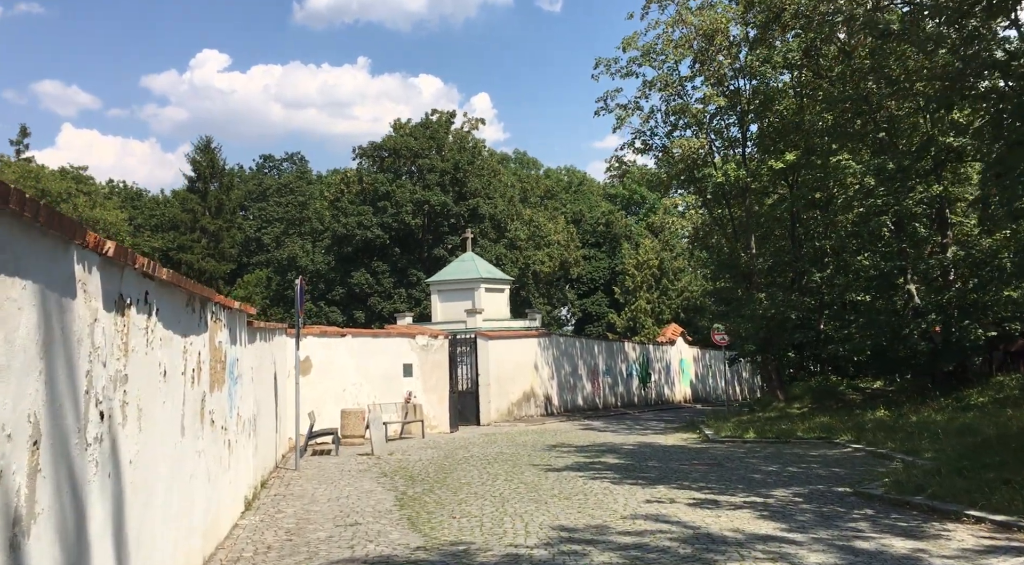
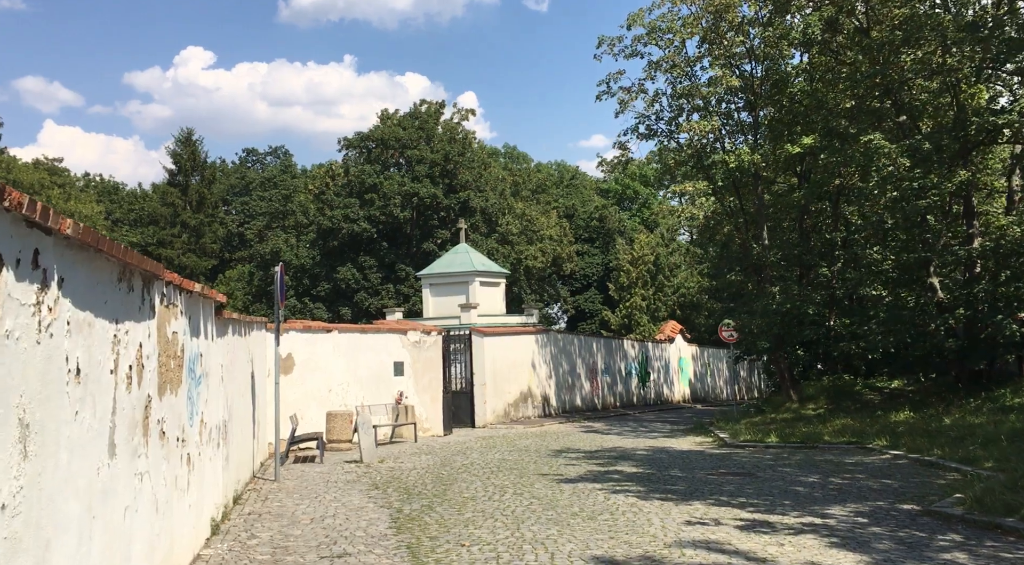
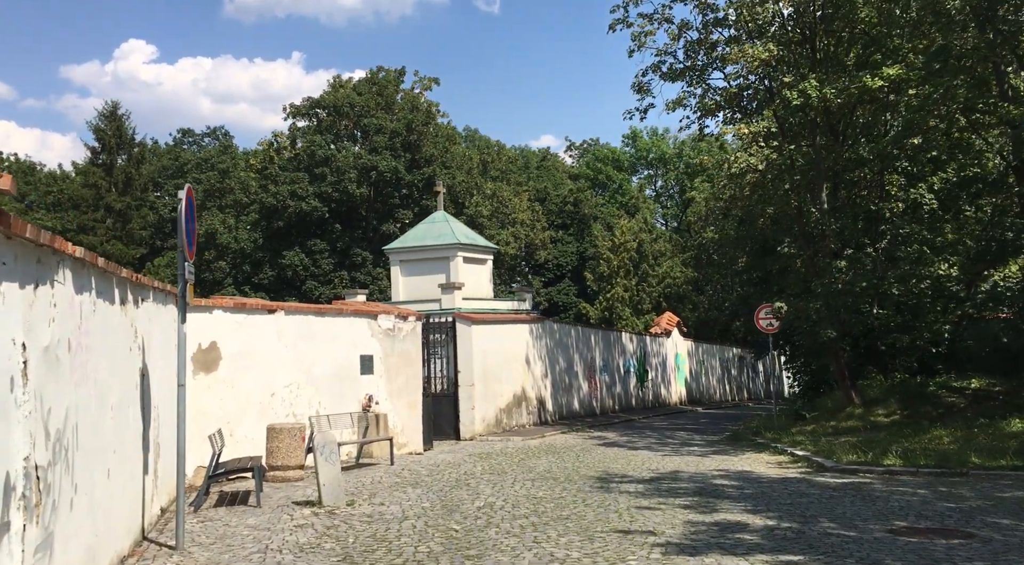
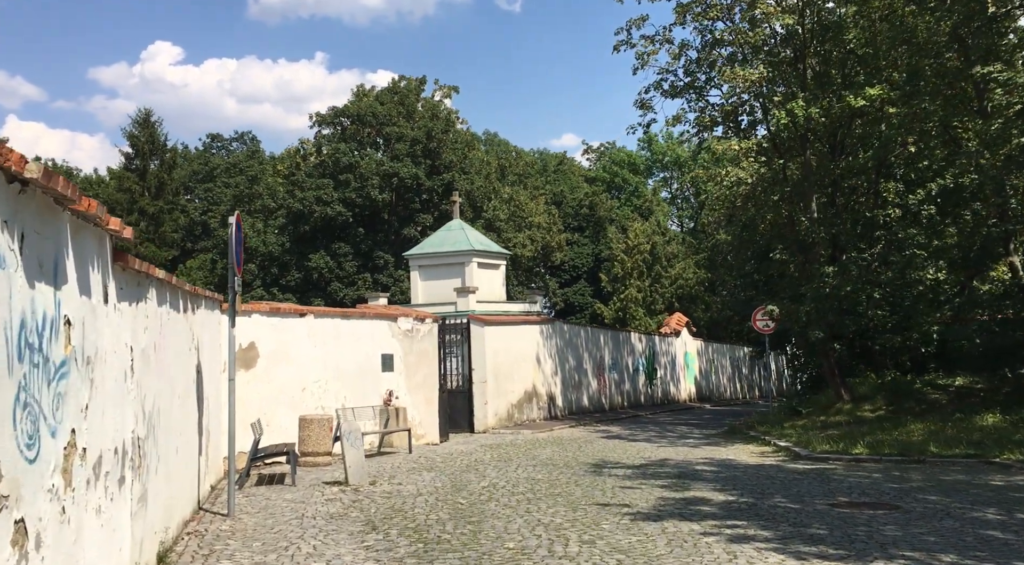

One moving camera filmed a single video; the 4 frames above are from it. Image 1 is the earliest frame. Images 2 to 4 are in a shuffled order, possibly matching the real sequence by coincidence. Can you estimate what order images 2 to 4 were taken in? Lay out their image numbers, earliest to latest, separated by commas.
2, 4, 3
